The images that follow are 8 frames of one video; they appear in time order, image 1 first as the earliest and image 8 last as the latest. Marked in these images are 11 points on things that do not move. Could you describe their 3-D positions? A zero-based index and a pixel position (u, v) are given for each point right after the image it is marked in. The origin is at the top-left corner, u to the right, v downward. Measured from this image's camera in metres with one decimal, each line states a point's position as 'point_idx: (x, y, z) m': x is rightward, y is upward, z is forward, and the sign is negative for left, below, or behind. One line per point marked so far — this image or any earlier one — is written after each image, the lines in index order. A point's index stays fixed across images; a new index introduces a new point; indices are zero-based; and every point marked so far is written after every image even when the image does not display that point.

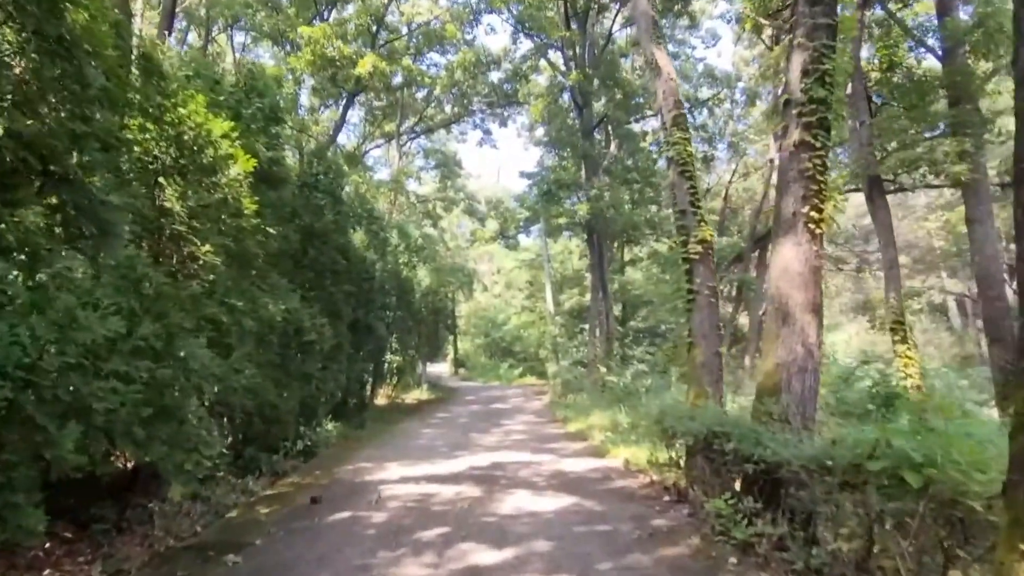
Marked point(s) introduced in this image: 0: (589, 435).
0: (+1.1, -2.1, +14.5) m
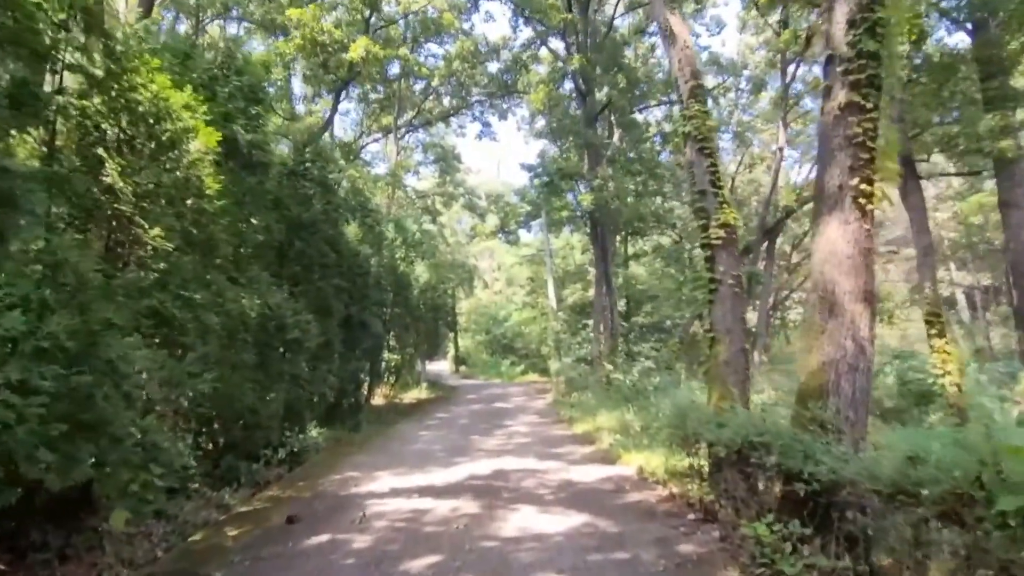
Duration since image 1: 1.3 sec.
0: (+1.1, -2.0, +13.6) m
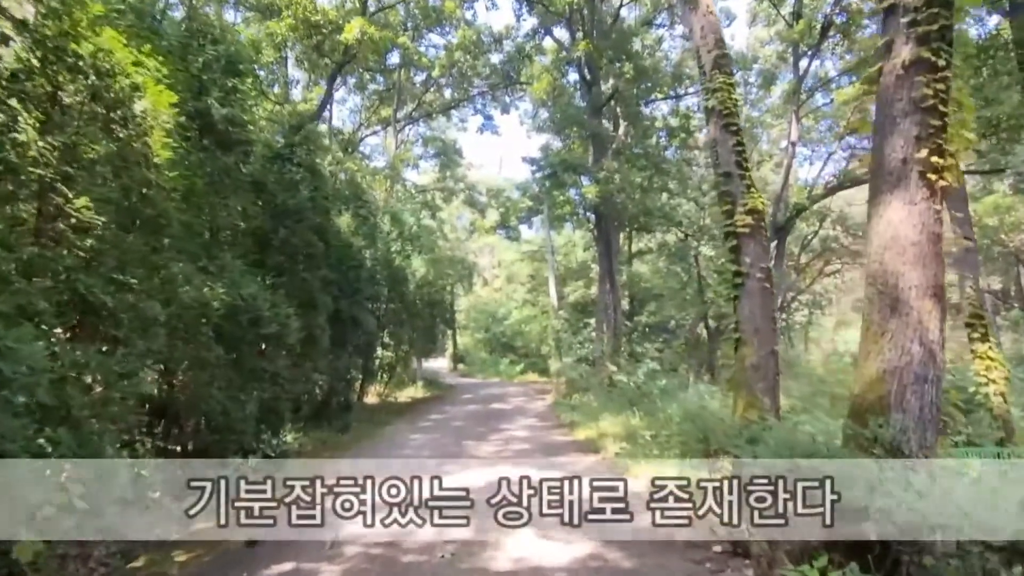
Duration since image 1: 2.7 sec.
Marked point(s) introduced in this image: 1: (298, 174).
0: (+1.1, -1.9, +12.7) m
1: (-2.8, +1.5, +13.6) m
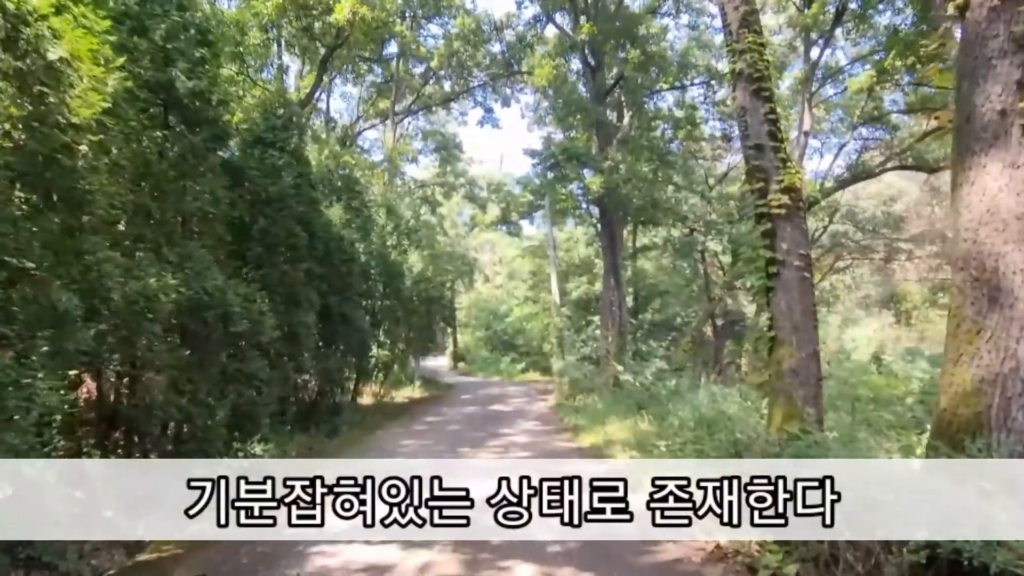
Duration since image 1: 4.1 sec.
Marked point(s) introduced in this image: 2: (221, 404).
0: (+1.1, -1.8, +11.7) m
1: (-2.8, +1.6, +12.7) m
2: (-2.5, -1.0, +9.0) m
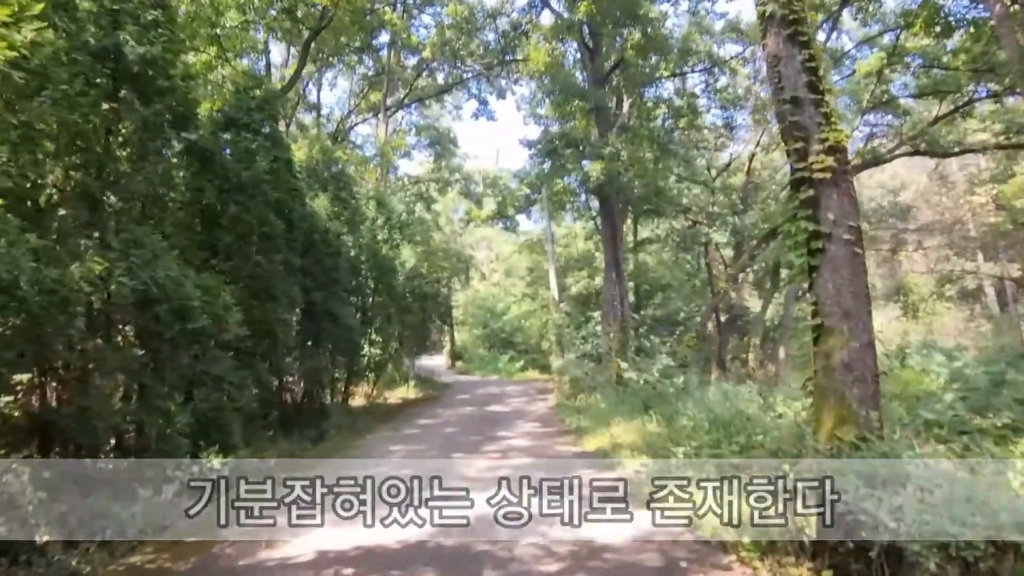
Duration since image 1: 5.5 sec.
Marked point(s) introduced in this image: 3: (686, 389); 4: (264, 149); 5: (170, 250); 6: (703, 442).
0: (+1.1, -1.7, +10.7) m
1: (-2.9, +1.6, +11.7) m
2: (-2.5, -0.9, +8.0) m
3: (+2.3, -1.4, +14.0) m
4: (-2.9, +1.6, +12.0) m
5: (-2.6, +0.3, +7.9) m
6: (+1.7, -1.4, +9.3) m
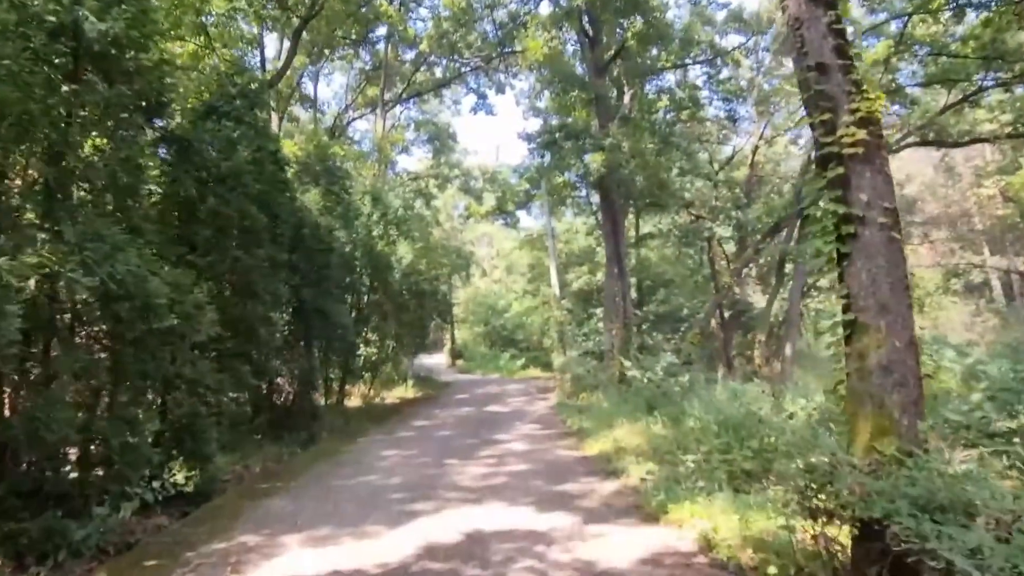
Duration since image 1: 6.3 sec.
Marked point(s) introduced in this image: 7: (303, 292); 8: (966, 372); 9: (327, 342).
0: (+1.0, -1.7, +10.1) m
1: (-2.9, +1.7, +11.1) m
2: (-2.6, -0.9, +7.4) m
3: (+2.3, -1.3, +13.4) m
4: (-2.9, +1.6, +11.4) m
5: (-2.6, +0.3, +7.3) m
6: (+1.7, -1.3, +8.7) m
7: (-2.8, 0.0, +14.1) m
8: (+5.7, -1.0, +13.1) m
9: (-2.8, -0.8, +15.6) m
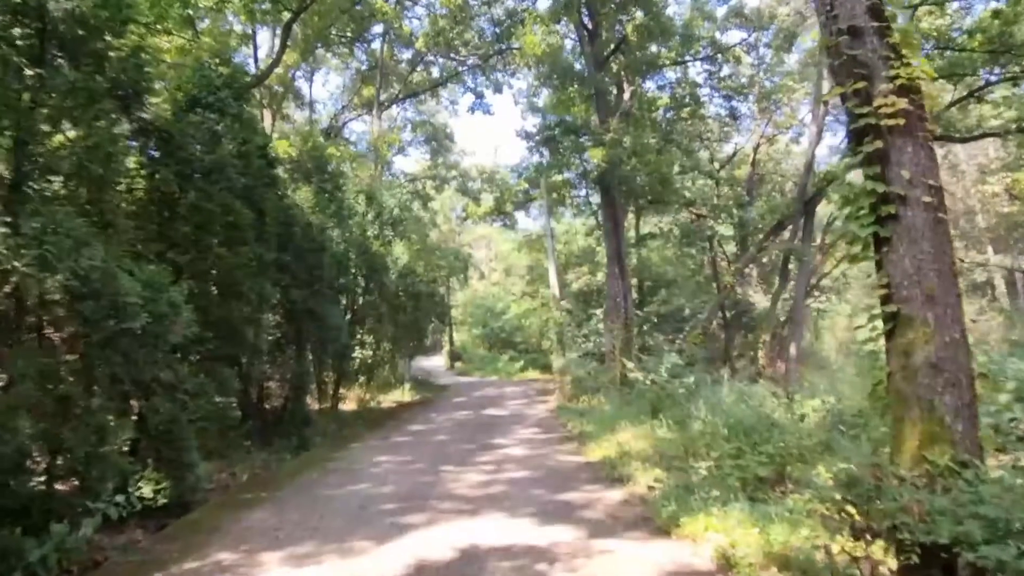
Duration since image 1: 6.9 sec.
0: (+1.0, -1.7, +9.6) m
1: (-3.0, +1.7, +10.6) m
2: (-2.6, -0.9, +6.9) m
3: (+2.3, -1.3, +12.9) m
4: (-2.9, +1.6, +10.9) m
5: (-2.7, +0.3, +6.8) m
6: (+1.7, -1.3, +8.2) m
7: (-2.8, 0.0, +13.6) m
8: (+5.7, -1.0, +12.6) m
9: (-2.8, -0.8, +15.1) m
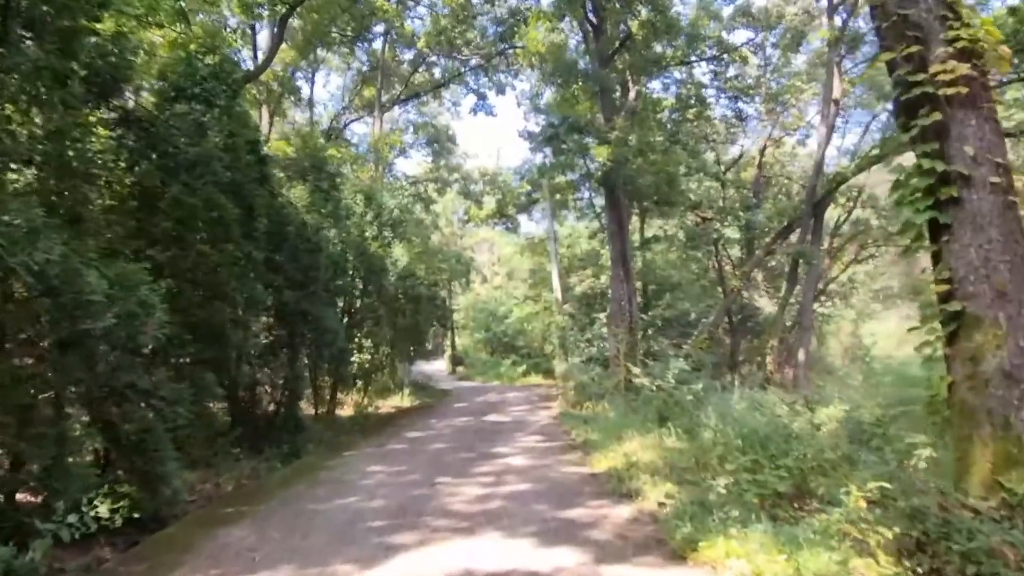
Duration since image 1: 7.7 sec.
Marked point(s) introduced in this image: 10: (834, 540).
0: (+1.0, -1.7, +9.1) m
1: (-2.9, +1.7, +10.0) m
2: (-2.6, -0.9, +6.3) m
3: (+2.3, -1.3, +12.3) m
4: (-2.9, +1.6, +10.3) m
5: (-2.7, +0.3, +6.2) m
6: (+1.7, -1.3, +7.6) m
7: (-2.8, -0.1, +13.0) m
8: (+5.7, -1.0, +12.1) m
9: (-2.8, -0.8, +14.5) m
10: (+1.6, -1.2, +5.2) m
